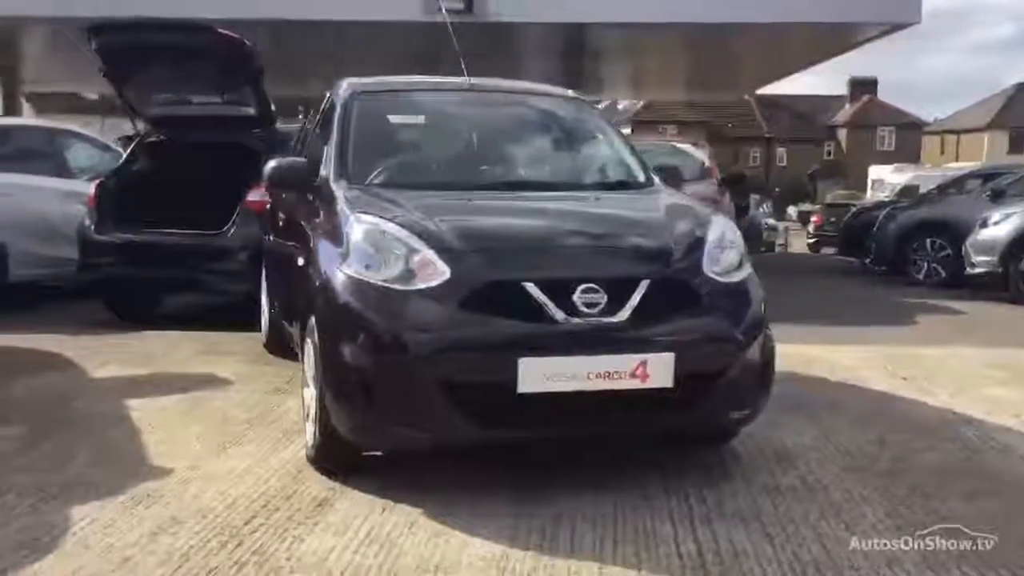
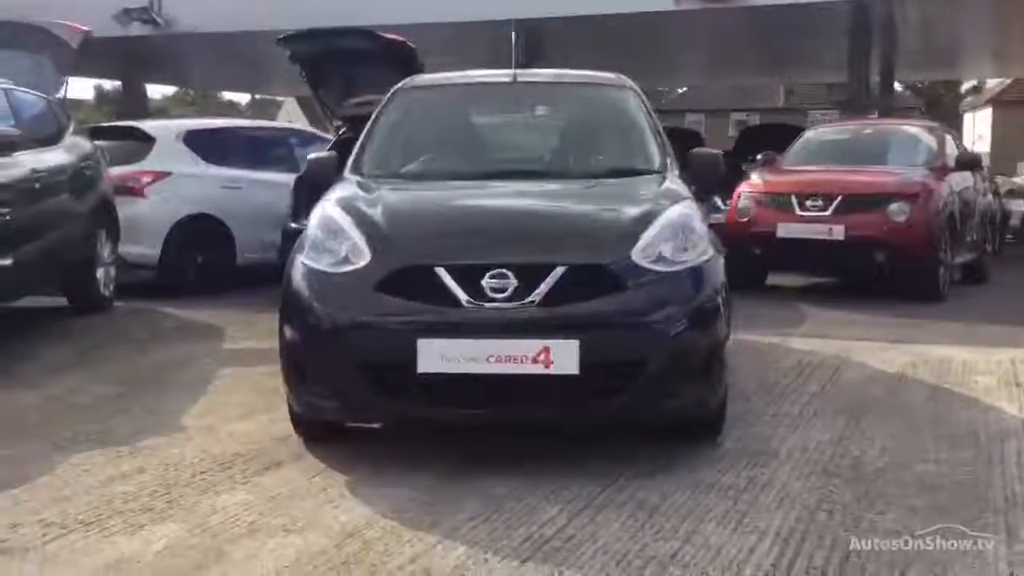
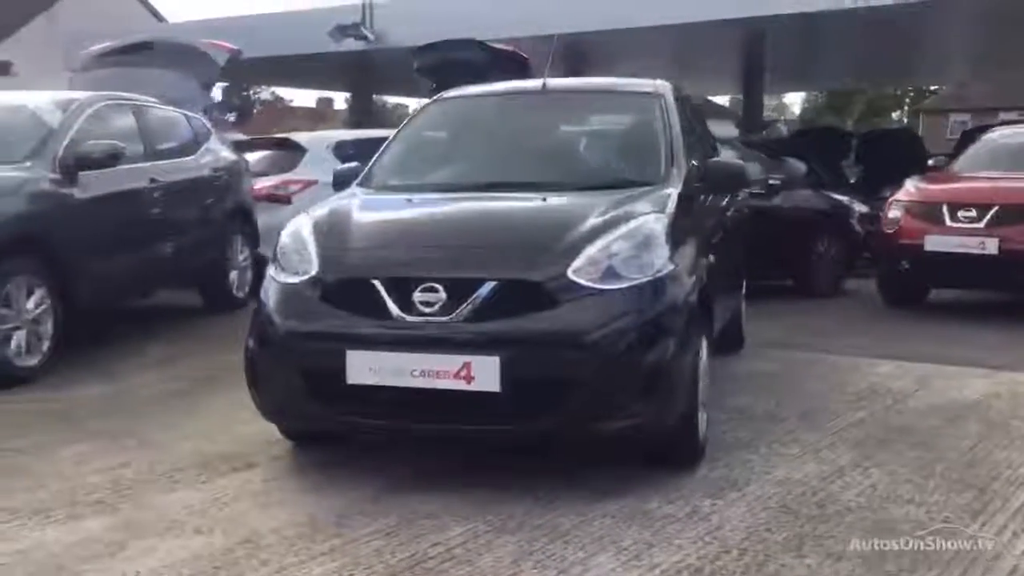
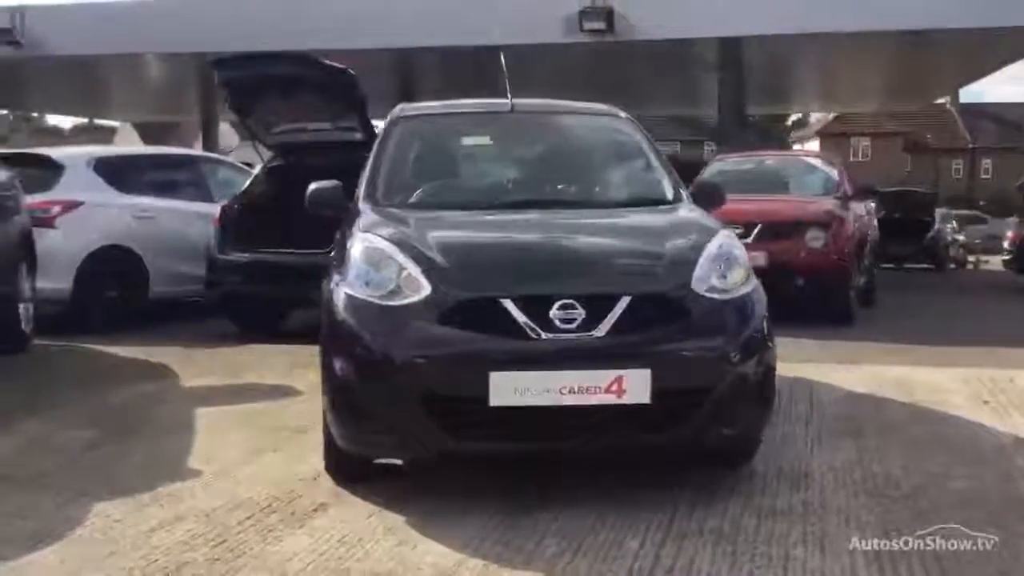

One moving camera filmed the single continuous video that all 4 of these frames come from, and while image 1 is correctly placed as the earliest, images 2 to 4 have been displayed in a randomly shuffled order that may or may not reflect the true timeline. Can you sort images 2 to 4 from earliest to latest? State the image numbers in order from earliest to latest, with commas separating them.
4, 2, 3
